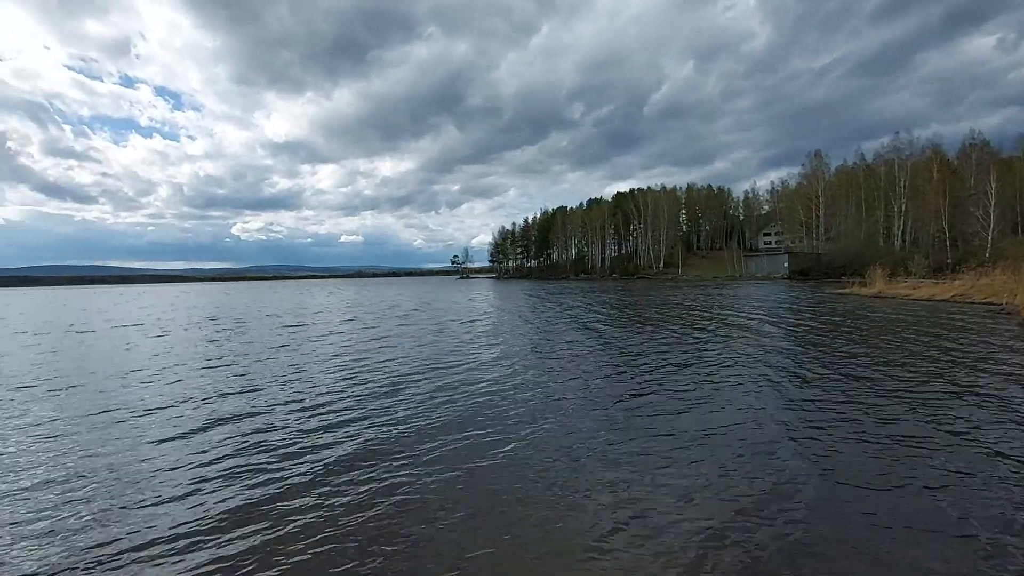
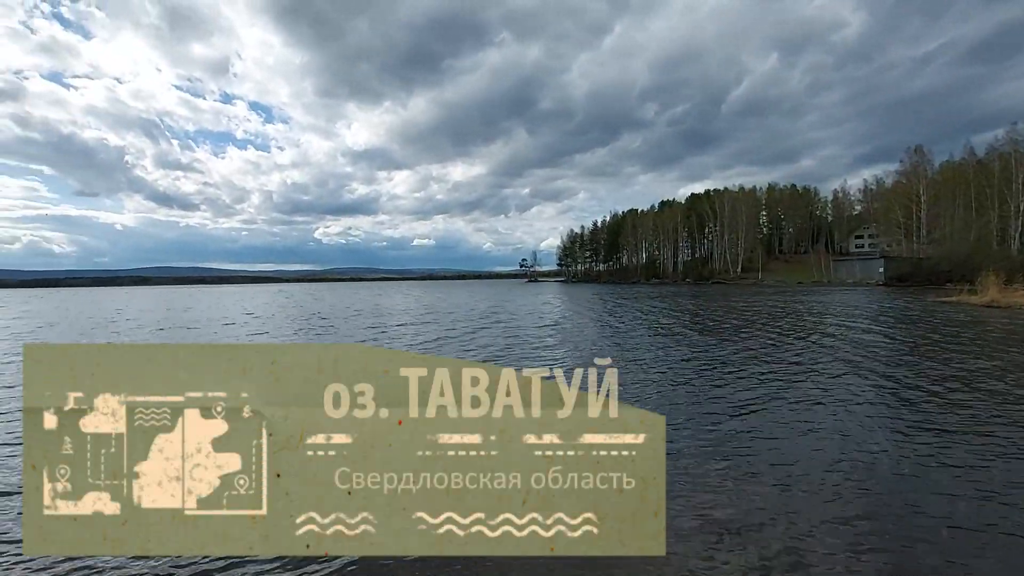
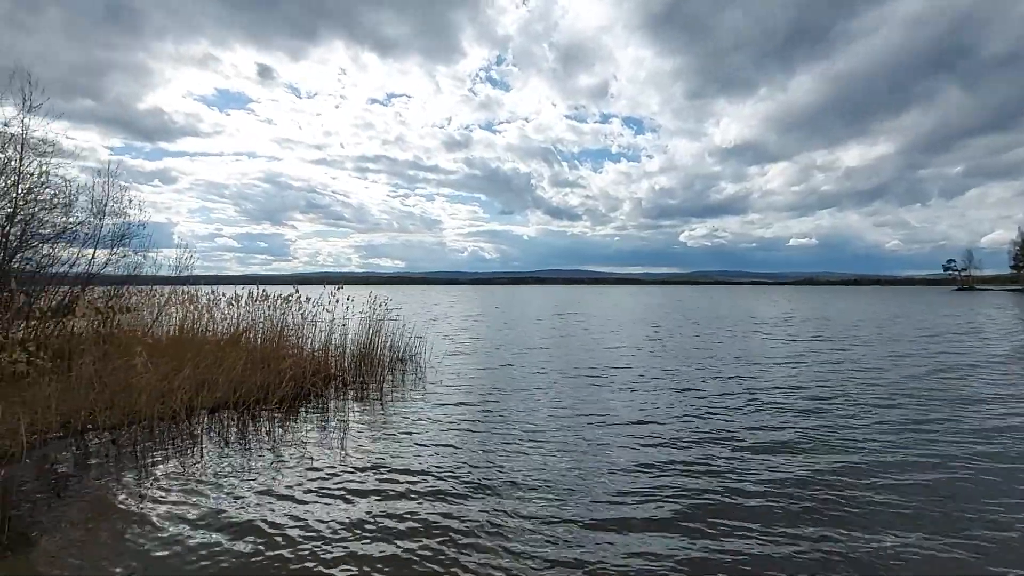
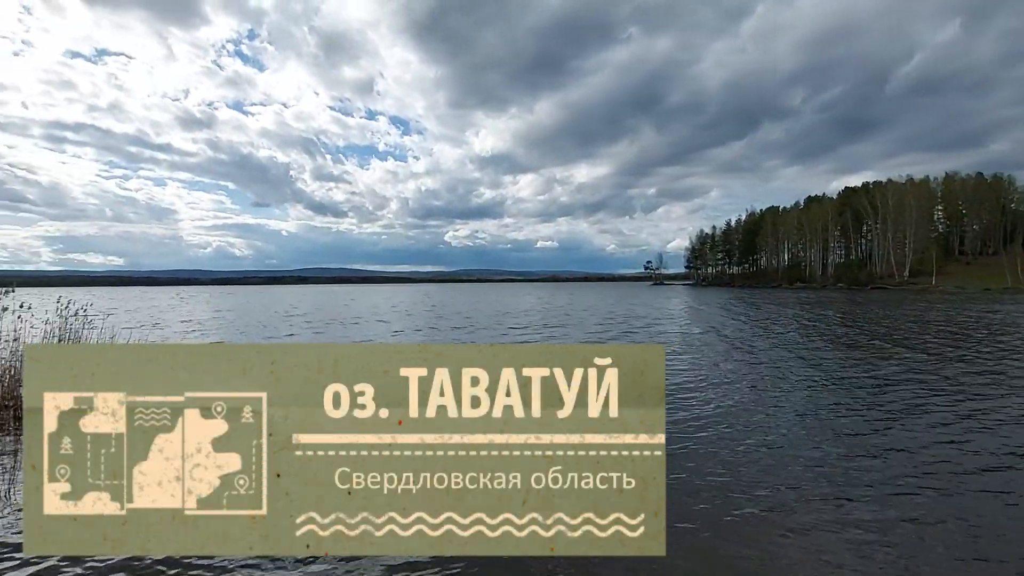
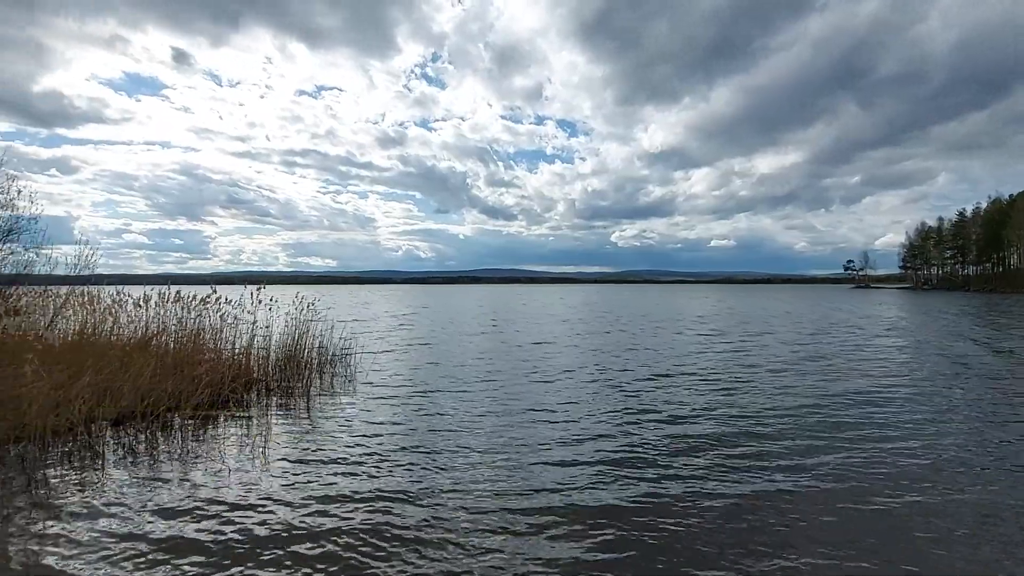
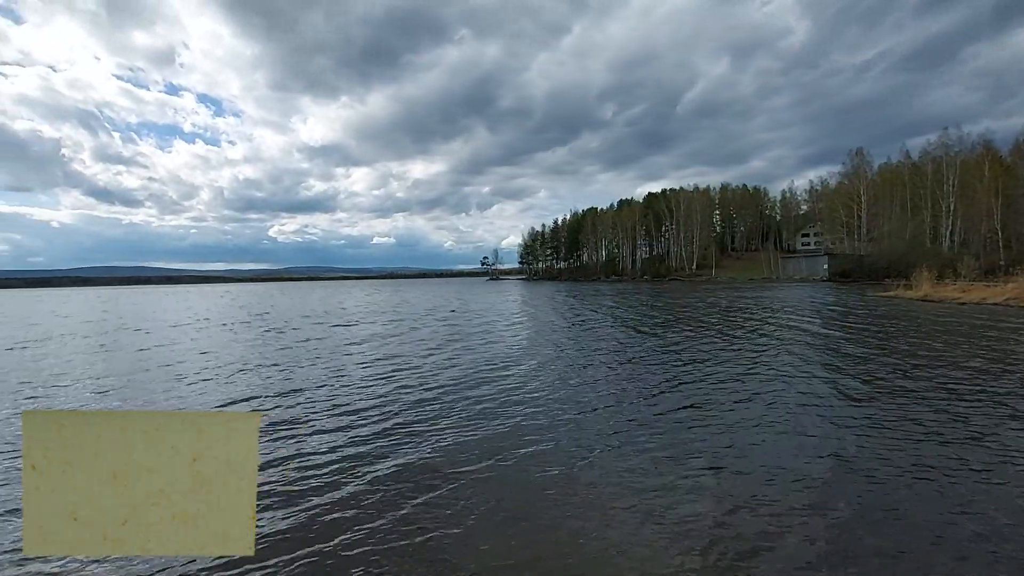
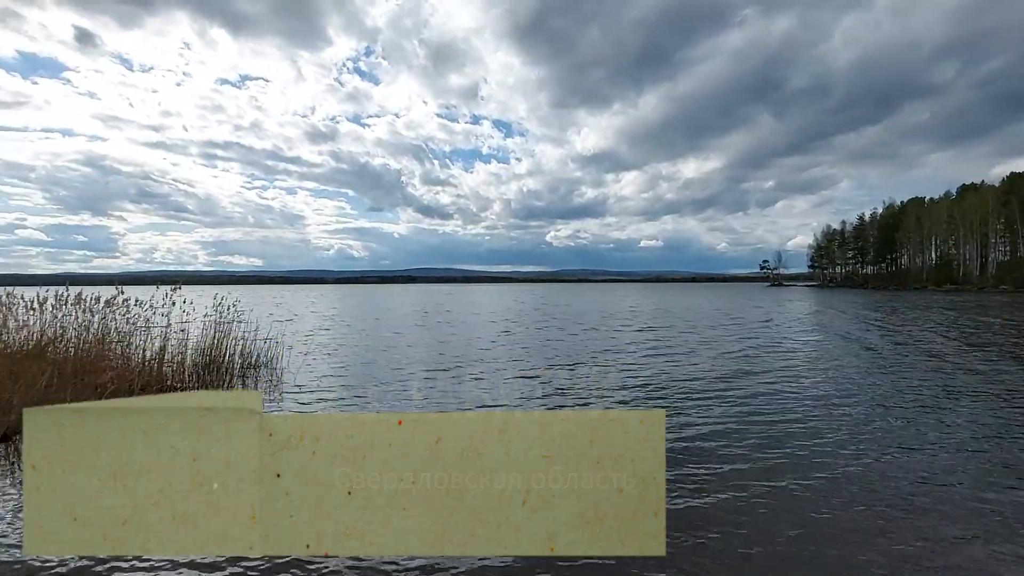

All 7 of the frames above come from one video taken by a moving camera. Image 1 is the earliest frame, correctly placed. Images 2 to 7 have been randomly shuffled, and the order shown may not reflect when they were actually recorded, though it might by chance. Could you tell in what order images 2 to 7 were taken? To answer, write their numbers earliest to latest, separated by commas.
6, 2, 4, 7, 5, 3
